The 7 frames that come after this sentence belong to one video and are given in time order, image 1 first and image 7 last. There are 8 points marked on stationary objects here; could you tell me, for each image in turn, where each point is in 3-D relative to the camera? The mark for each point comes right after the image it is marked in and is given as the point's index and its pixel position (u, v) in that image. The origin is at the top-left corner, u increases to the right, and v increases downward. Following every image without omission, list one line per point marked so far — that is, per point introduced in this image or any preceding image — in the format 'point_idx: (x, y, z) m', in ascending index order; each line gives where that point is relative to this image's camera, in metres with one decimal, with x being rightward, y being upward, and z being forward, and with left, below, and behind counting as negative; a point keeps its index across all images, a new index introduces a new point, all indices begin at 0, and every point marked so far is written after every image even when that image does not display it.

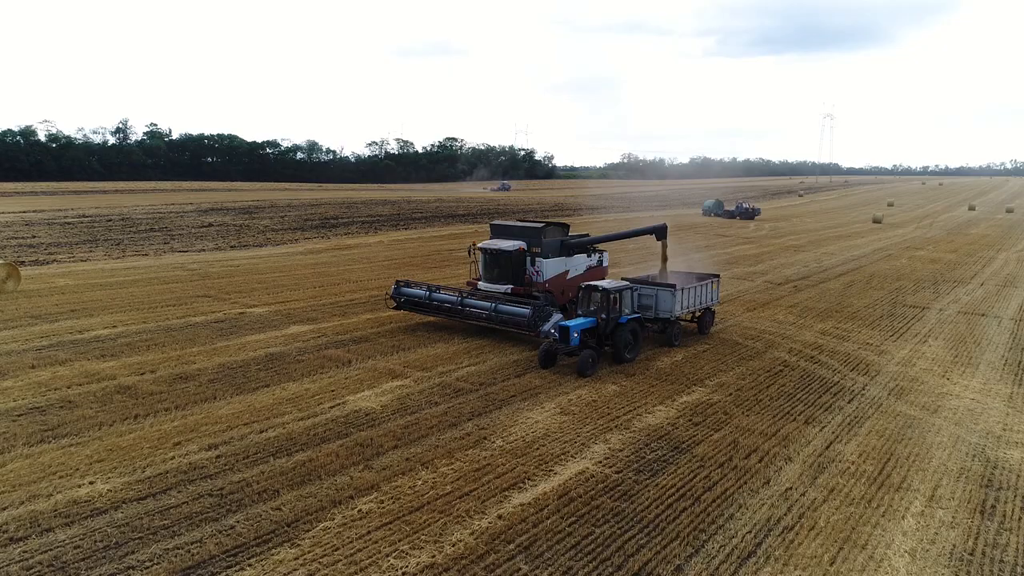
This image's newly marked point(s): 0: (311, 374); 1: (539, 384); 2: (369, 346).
0: (-3.8, -1.6, +13.2) m
1: (+0.5, -1.7, +12.8) m
2: (-3.1, -1.2, +15.3) m
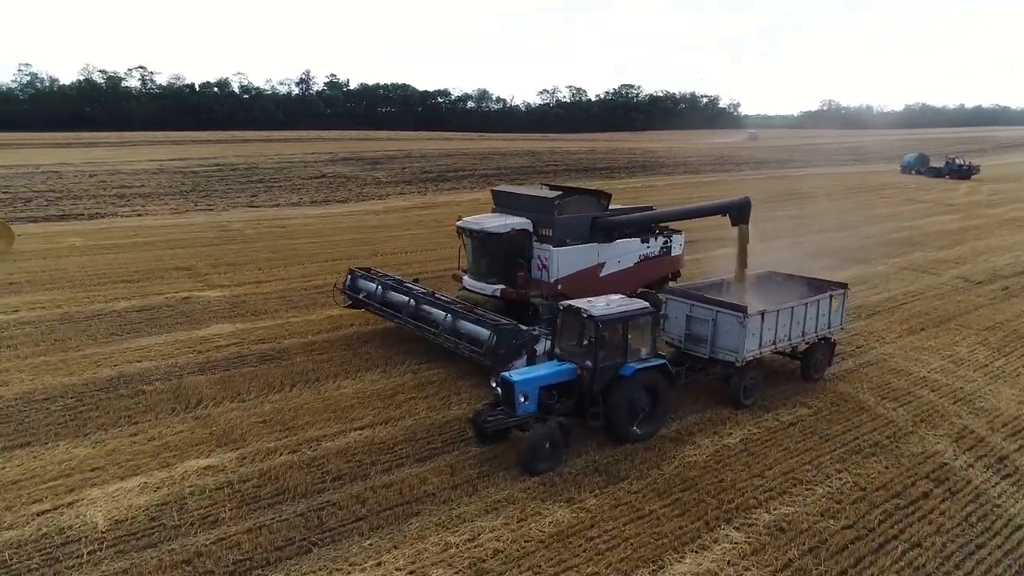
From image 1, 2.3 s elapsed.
0: (-4.8, -1.6, +8.6) m
1: (-0.8, -2.0, +7.3) m
2: (-3.6, -1.2, +10.5) m
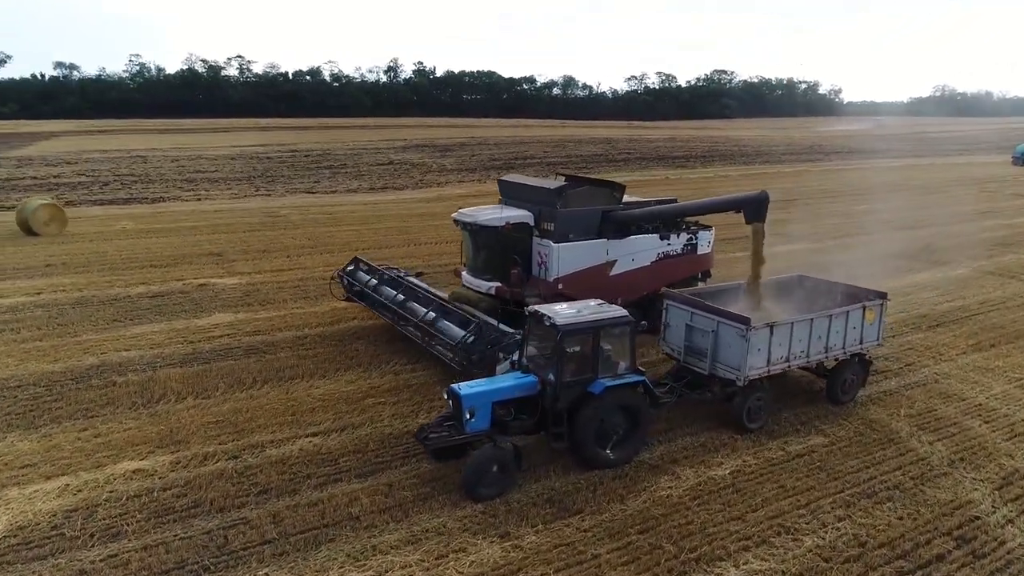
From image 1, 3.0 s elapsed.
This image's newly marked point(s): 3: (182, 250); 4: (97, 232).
0: (-5.2, -1.5, +8.4) m
1: (-1.4, -2.0, +6.6) m
2: (-3.8, -1.1, +10.1) m
3: (-8.2, +0.9, +17.8) m
4: (-11.5, +1.6, +19.9) m
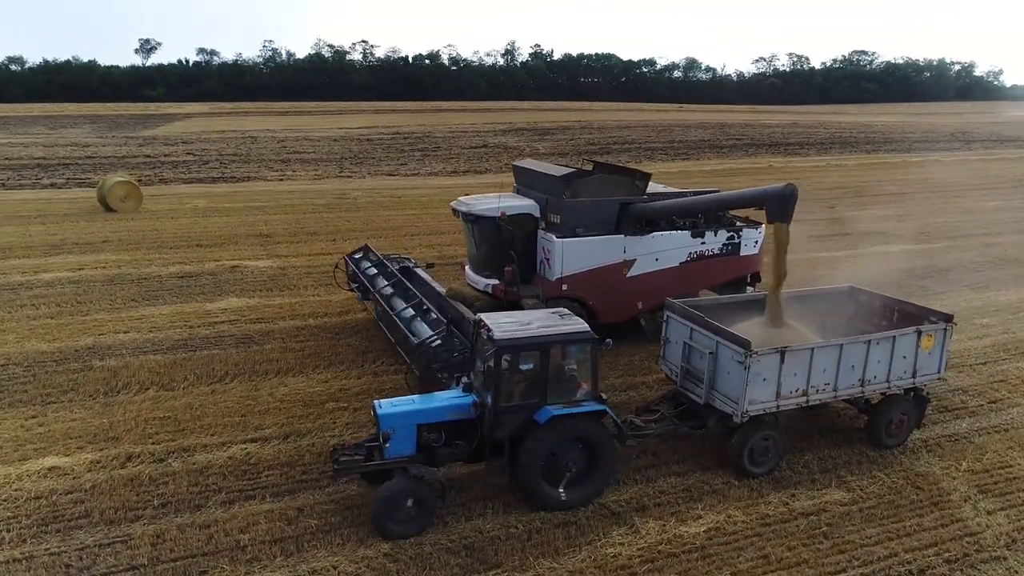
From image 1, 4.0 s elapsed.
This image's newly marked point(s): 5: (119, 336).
0: (-5.5, -1.3, +8.2) m
1: (-2.1, -2.0, +5.8) m
2: (-3.8, -0.9, +9.6) m
3: (-6.9, +1.5, +17.8) m
4: (-9.8, +2.3, +20.5) m
5: (-5.7, -0.7, +10.4) m
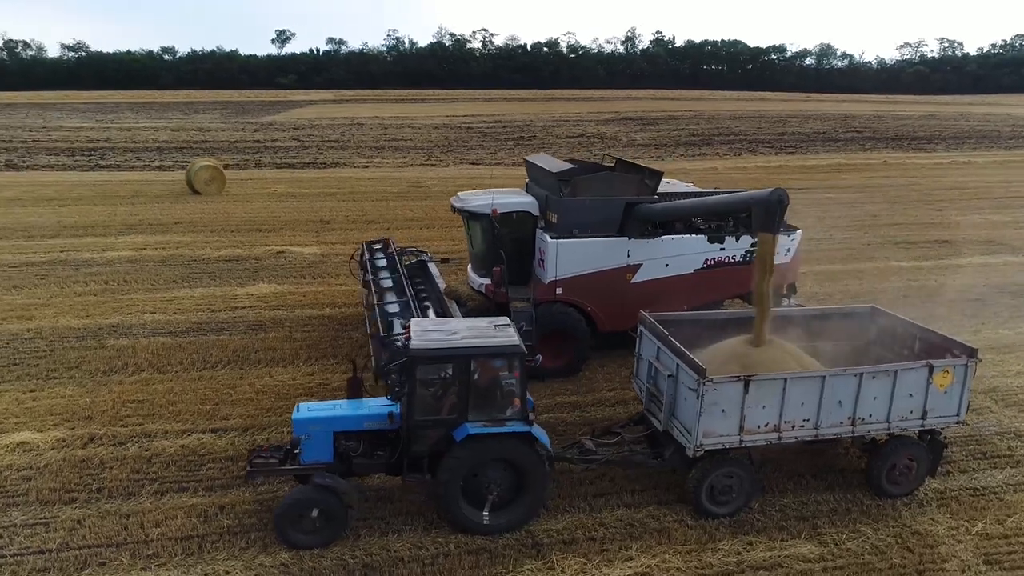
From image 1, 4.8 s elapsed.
0: (-5.8, -1.0, +8.6) m
1: (-2.8, -2.0, +5.8) m
2: (-3.9, -0.7, +9.8) m
3: (-5.4, +1.9, +18.4) m
4: (-7.9, +2.8, +21.5) m
5: (-5.6, -0.4, +10.9) m
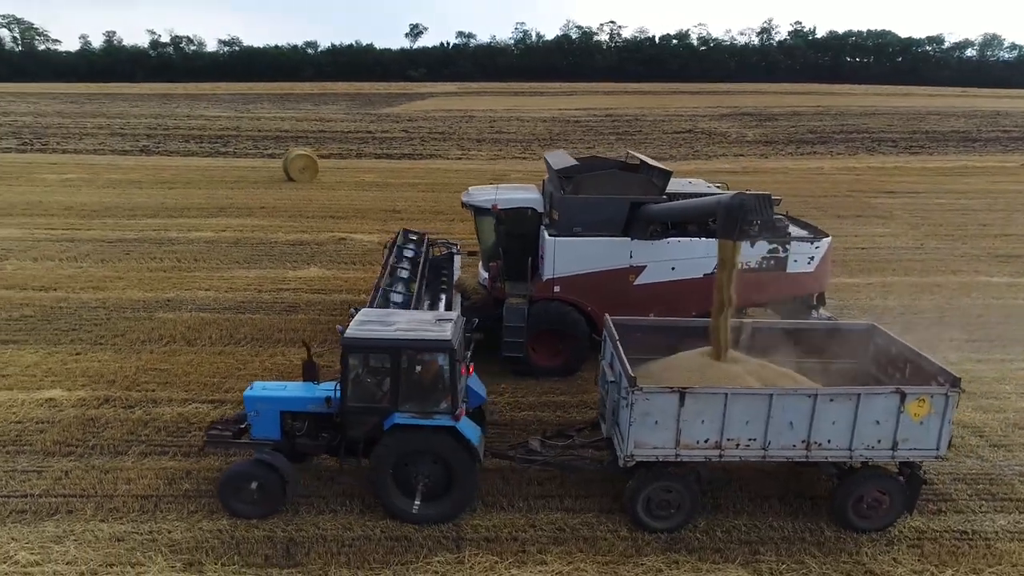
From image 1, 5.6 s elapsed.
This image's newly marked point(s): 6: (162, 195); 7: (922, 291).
0: (-5.8, -0.7, +9.7) m
1: (-3.4, -1.8, +6.3) m
2: (-3.7, -0.5, +10.5) m
3: (-3.6, +2.2, +19.1) m
4: (-5.4, +3.4, +22.6) m
5: (-5.2, -0.1, +11.8) m
6: (-9.8, +2.6, +20.0) m
7: (+7.3, -0.1, +12.6) m
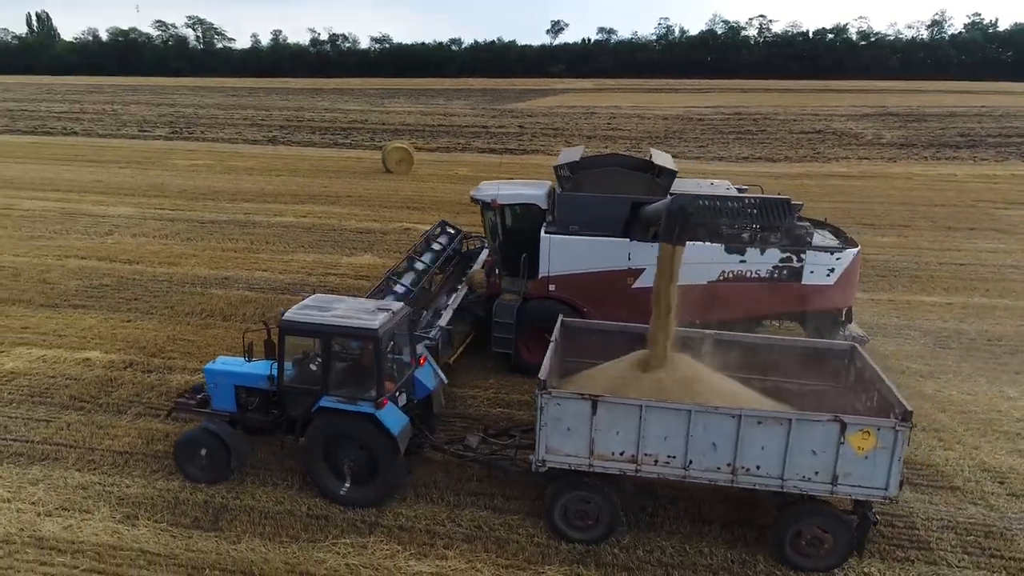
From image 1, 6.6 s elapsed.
0: (-5.6, -0.3, +10.7) m
1: (-3.9, -1.5, +7.0) m
2: (-3.3, -0.2, +11.1) m
3: (-1.5, +2.5, +19.6) m
4: (-2.6, +3.7, +23.3) m
5: (-4.5, +0.3, +12.7) m
6: (-7.4, +3.2, +21.6) m
7: (+7.8, -0.4, +11.2) m
